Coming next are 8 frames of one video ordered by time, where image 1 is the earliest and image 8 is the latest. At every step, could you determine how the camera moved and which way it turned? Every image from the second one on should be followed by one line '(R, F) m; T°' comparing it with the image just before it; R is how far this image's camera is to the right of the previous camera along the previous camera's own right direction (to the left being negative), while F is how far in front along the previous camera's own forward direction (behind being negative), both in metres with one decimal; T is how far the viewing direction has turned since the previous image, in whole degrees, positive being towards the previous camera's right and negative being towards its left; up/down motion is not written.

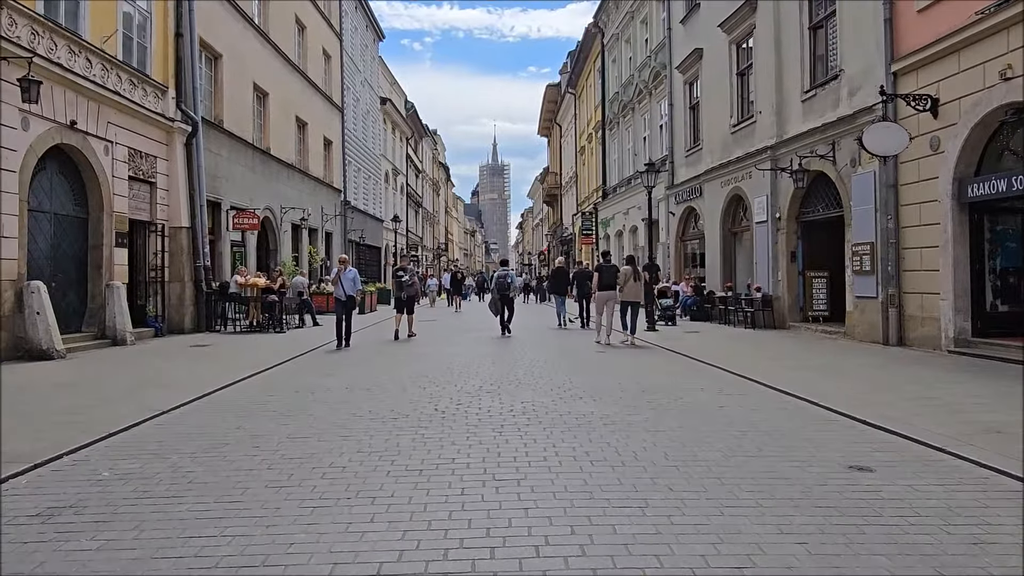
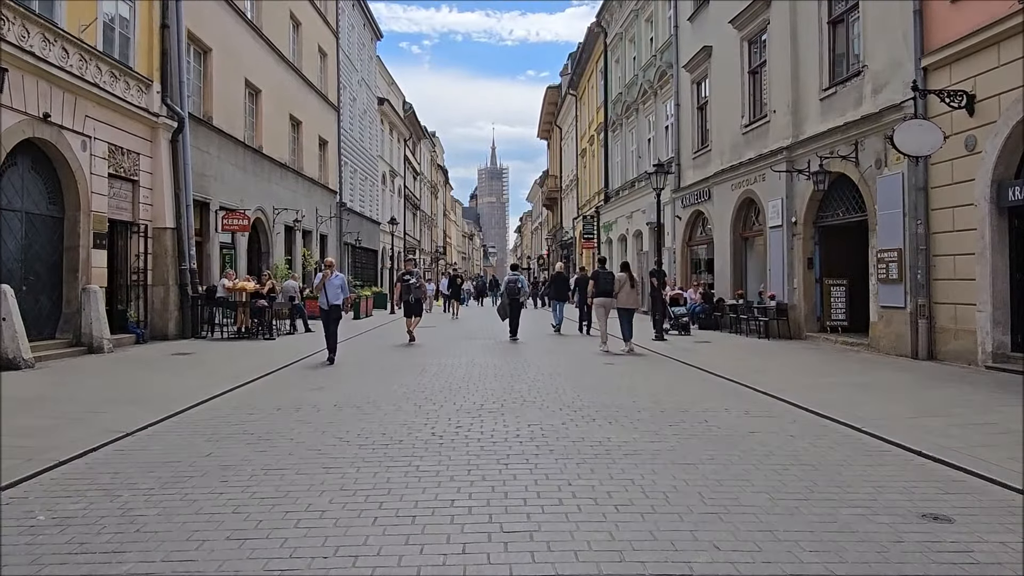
(-0.1, +0.8) m; 0°
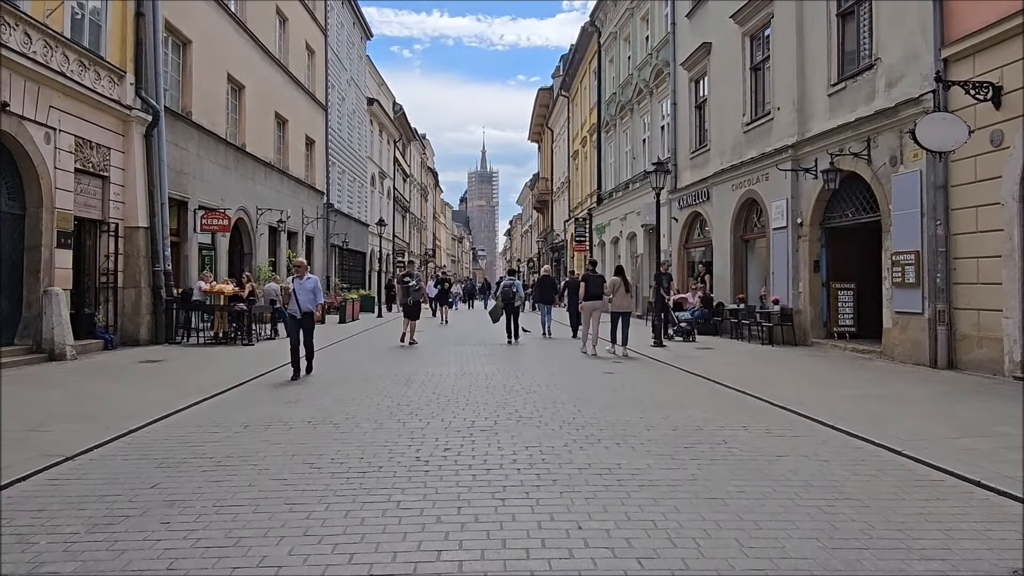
(0.0, +0.8) m; +1°
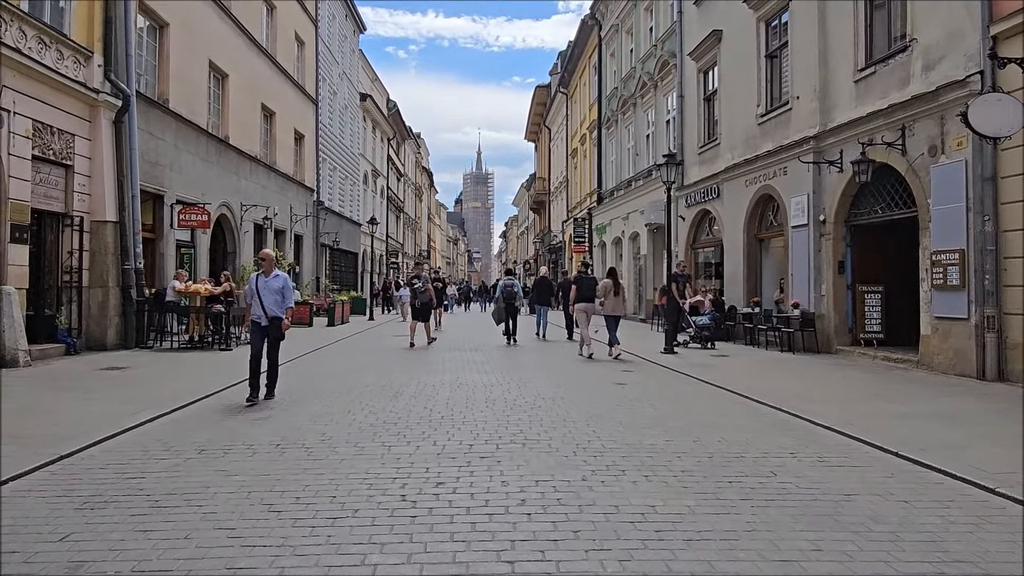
(-0.1, +1.1) m; 0°
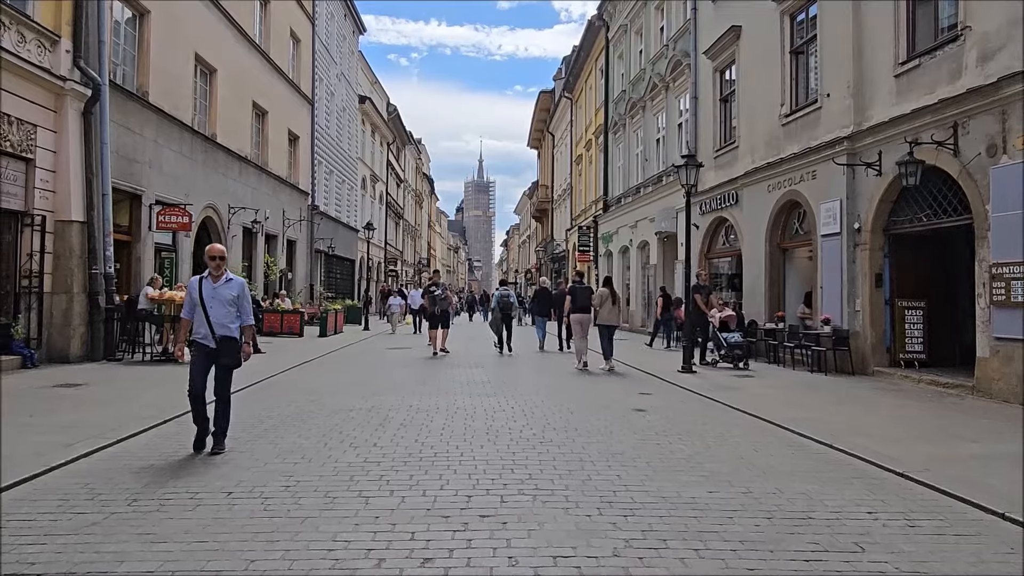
(-0.1, +1.2) m; 0°
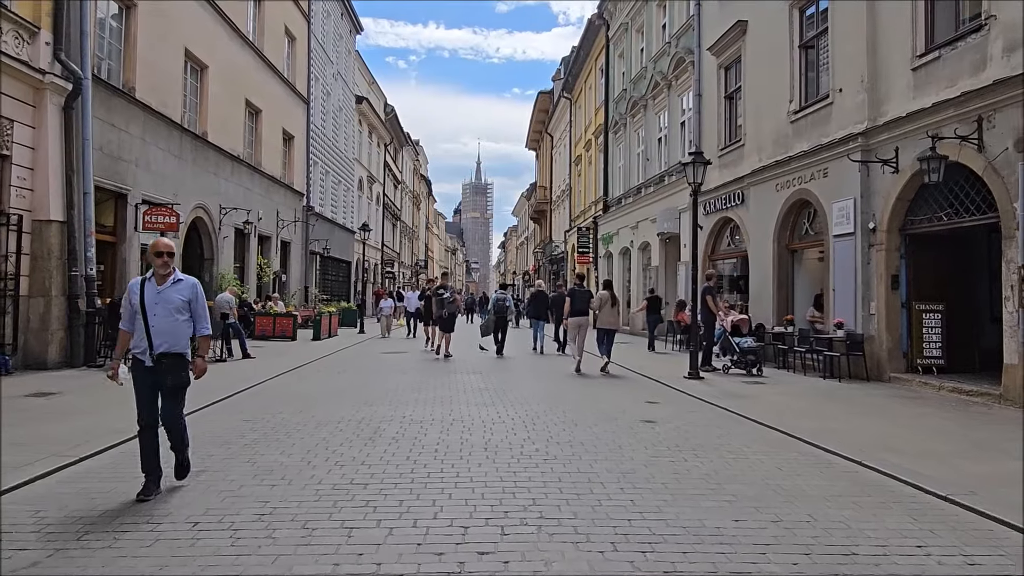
(0.0, +0.5) m; 0°
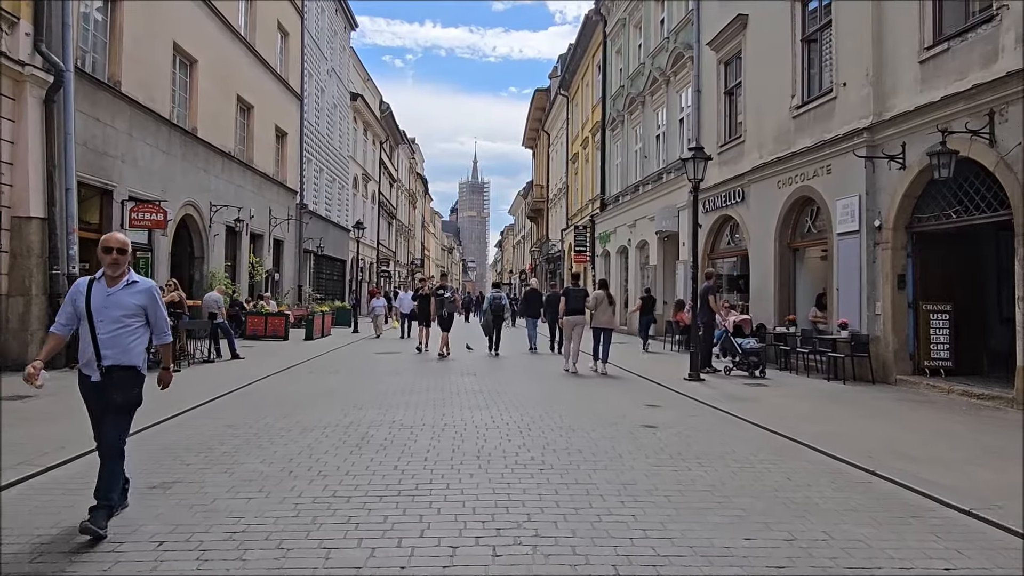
(0.0, +0.3) m; 0°
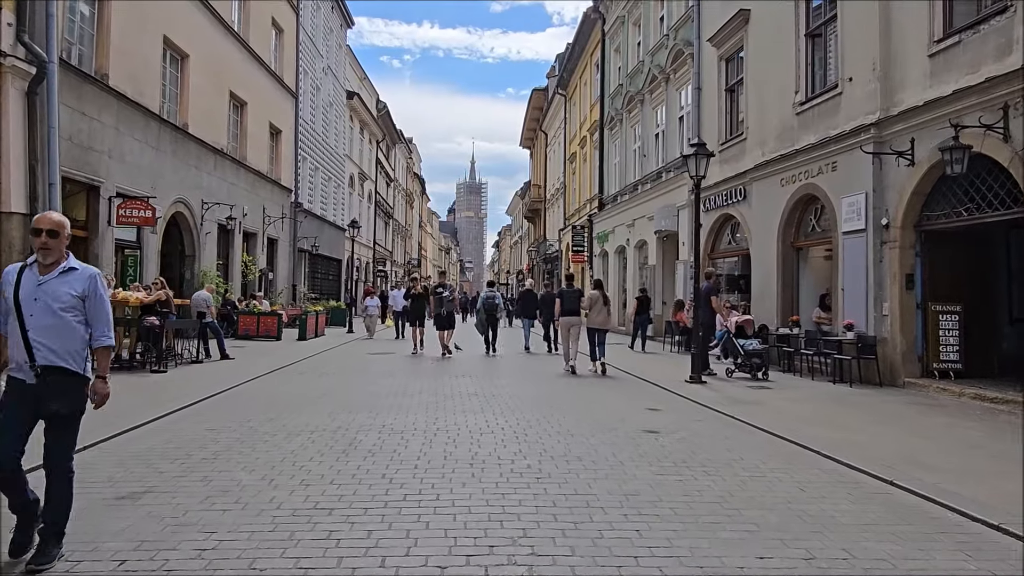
(0.0, +0.3) m; 0°
